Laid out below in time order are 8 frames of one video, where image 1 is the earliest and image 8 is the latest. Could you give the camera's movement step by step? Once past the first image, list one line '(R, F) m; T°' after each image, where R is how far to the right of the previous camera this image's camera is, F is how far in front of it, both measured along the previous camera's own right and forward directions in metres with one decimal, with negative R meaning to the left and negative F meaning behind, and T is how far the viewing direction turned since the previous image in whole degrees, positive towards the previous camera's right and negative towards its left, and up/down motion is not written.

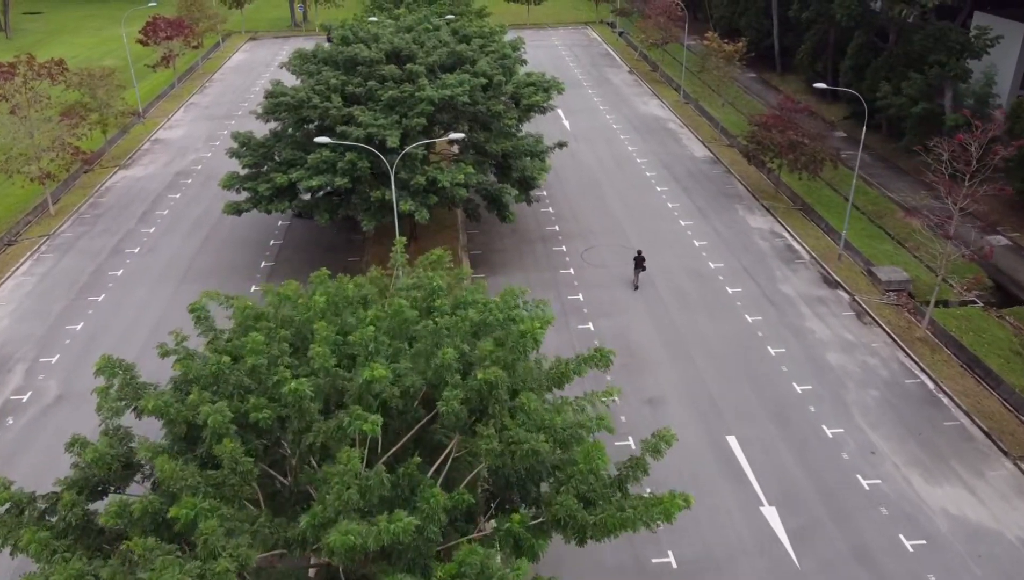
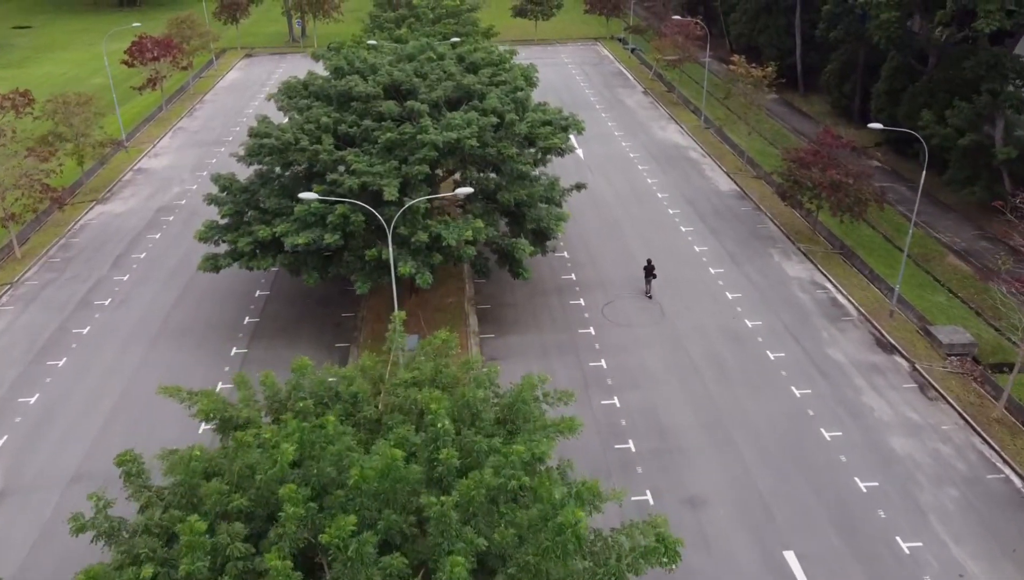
(-0.4, +3.6) m; 0°
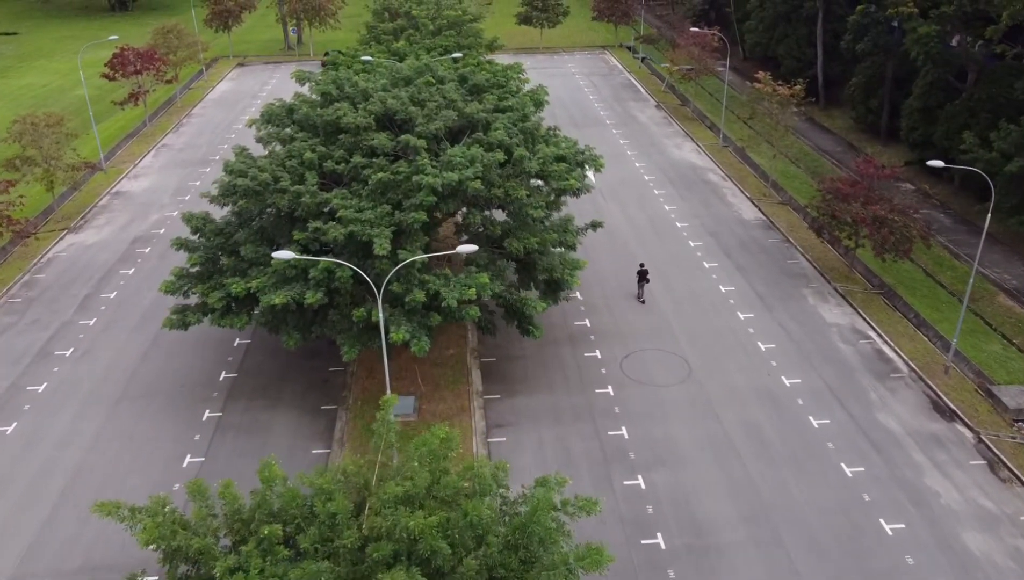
(-0.2, +3.3) m; 0°
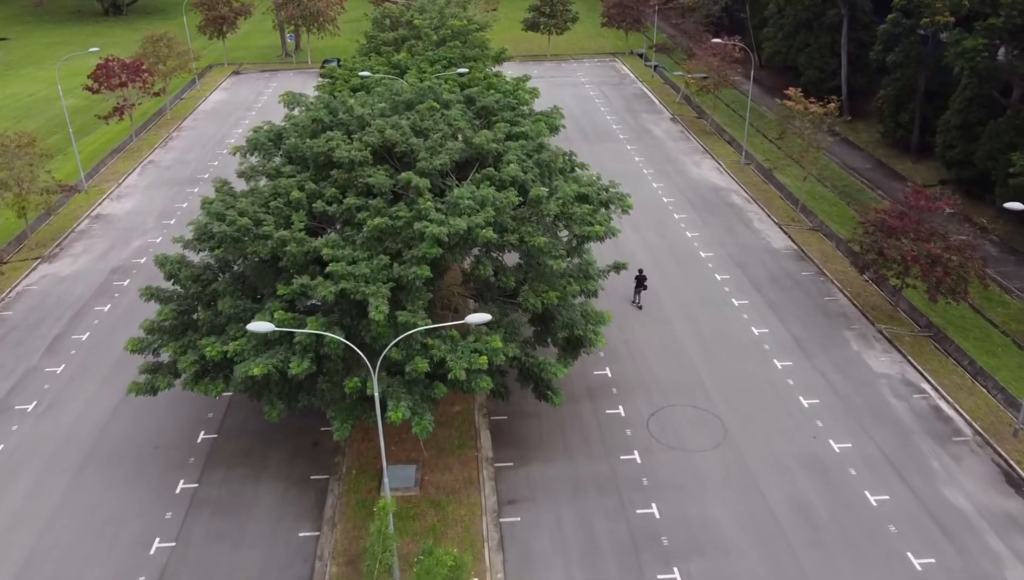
(-0.3, +2.9) m; 0°
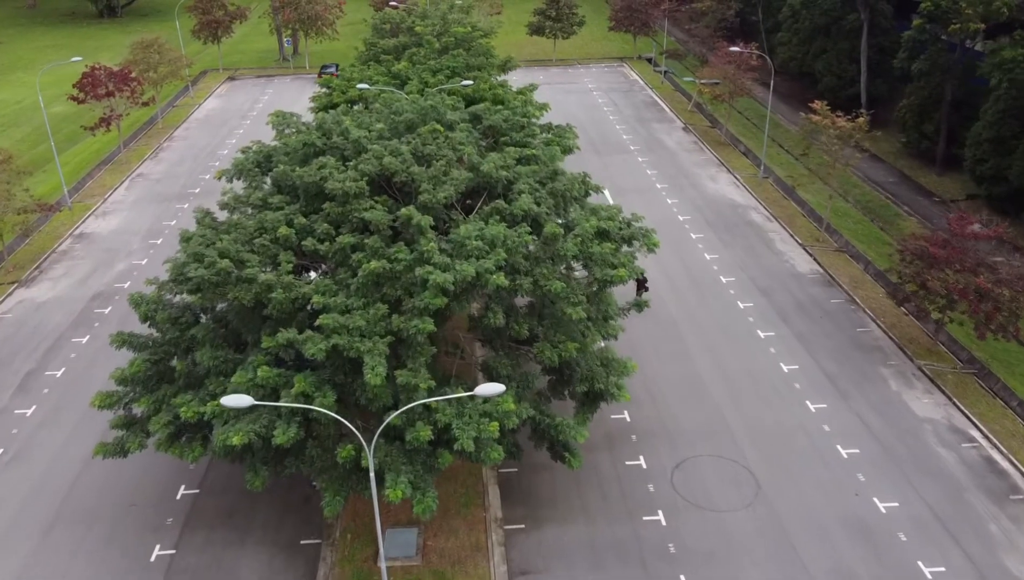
(-0.3, +2.2) m; 0°
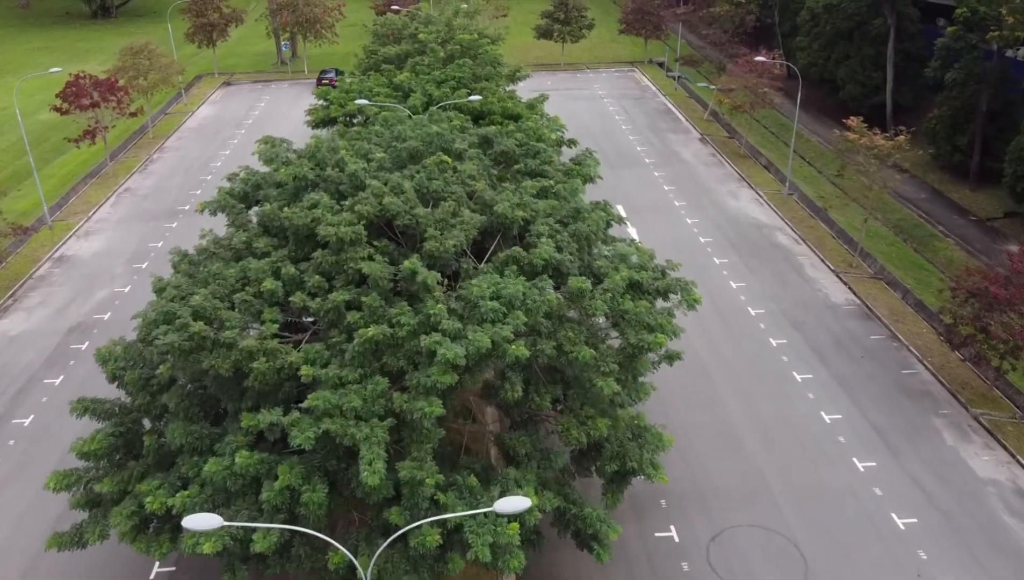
(-0.4, +2.5) m; 0°
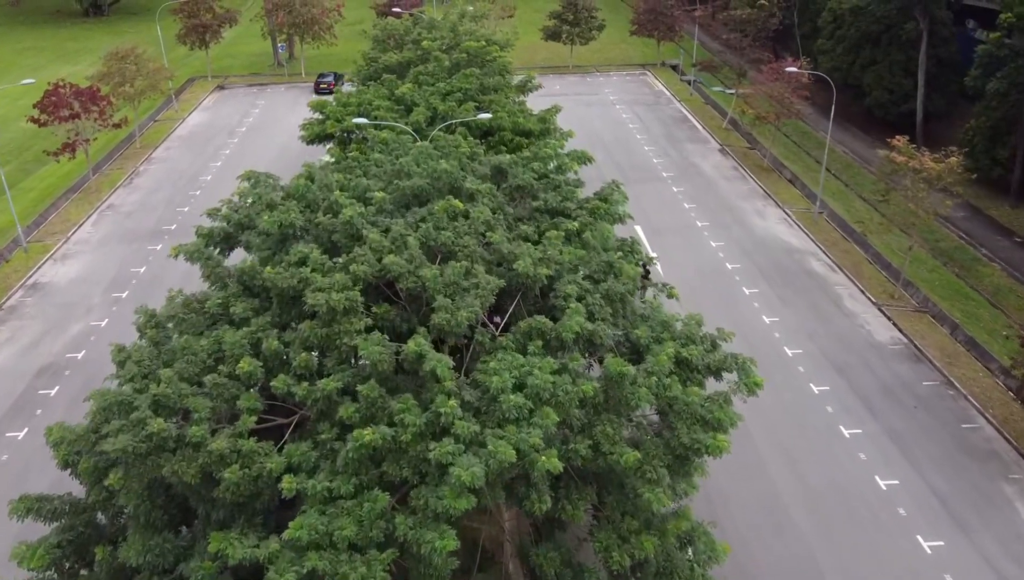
(-0.4, +2.7) m; 0°
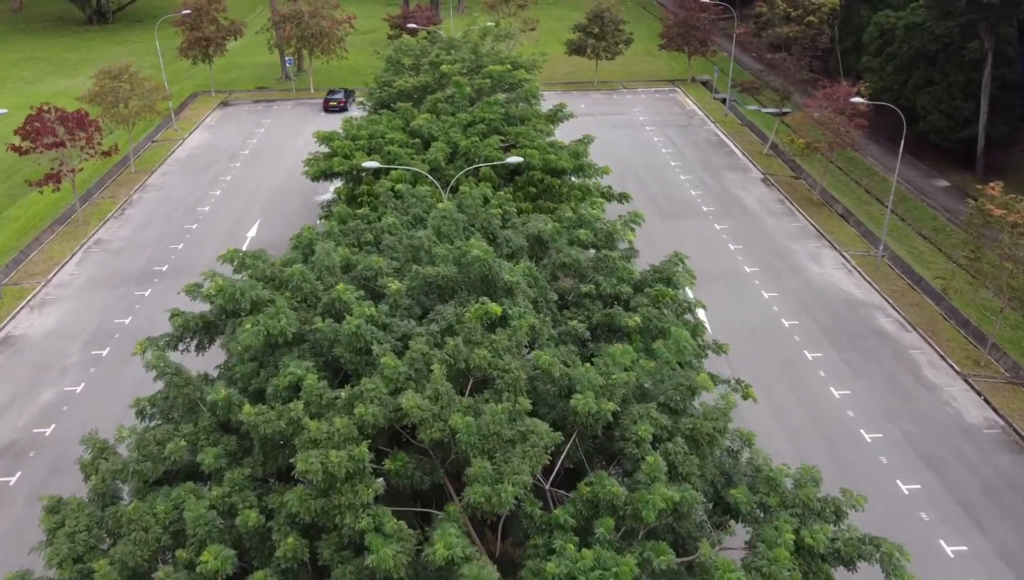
(-0.7, +3.7) m; -1°
